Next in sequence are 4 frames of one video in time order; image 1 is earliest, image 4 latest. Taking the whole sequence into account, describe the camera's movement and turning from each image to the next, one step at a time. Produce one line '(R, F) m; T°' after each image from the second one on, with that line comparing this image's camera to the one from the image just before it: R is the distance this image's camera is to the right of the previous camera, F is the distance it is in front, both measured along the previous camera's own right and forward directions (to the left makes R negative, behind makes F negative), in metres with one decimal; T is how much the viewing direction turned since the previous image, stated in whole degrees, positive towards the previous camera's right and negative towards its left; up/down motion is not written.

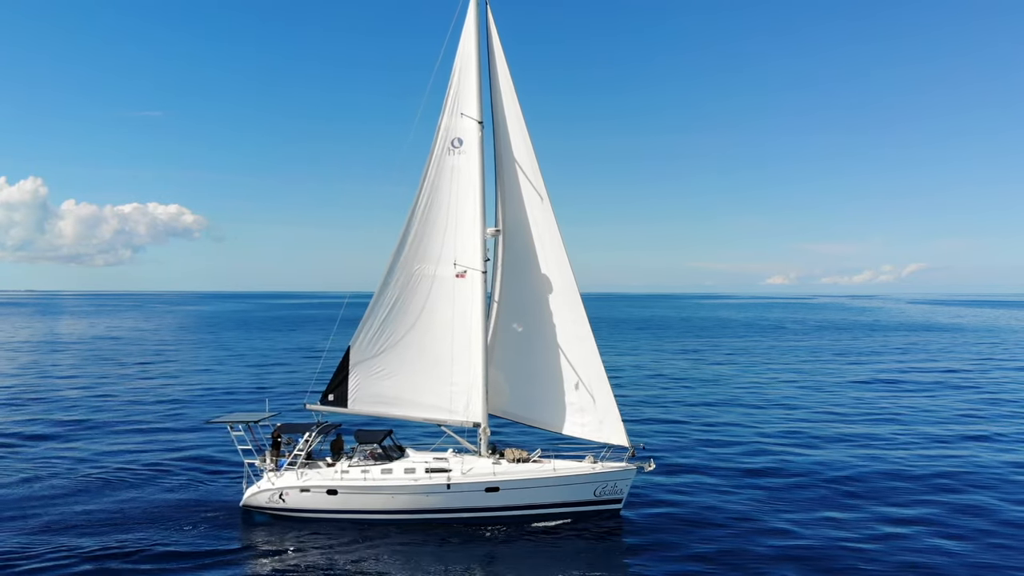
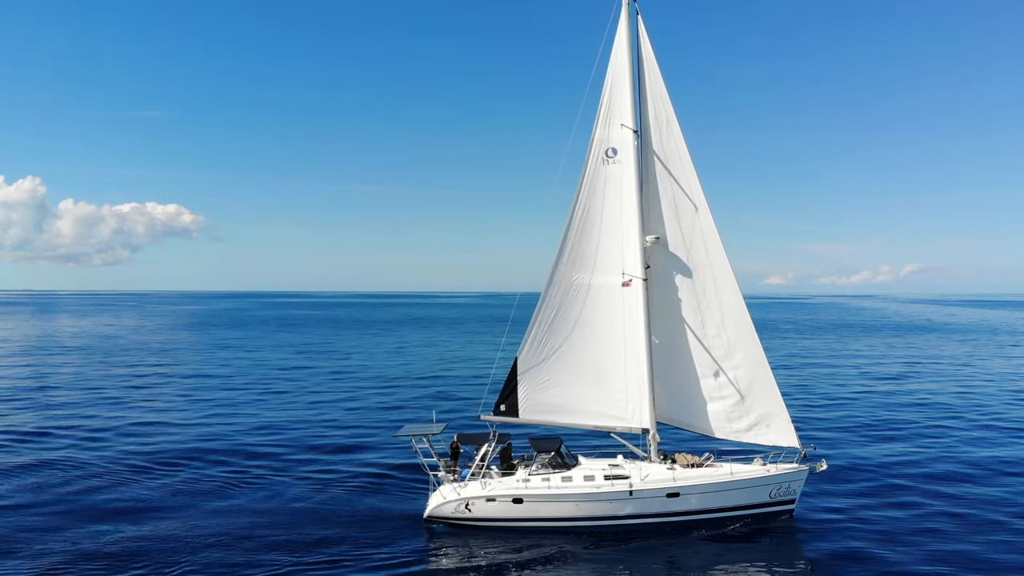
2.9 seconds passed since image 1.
(-6.1, -0.3) m; 0°
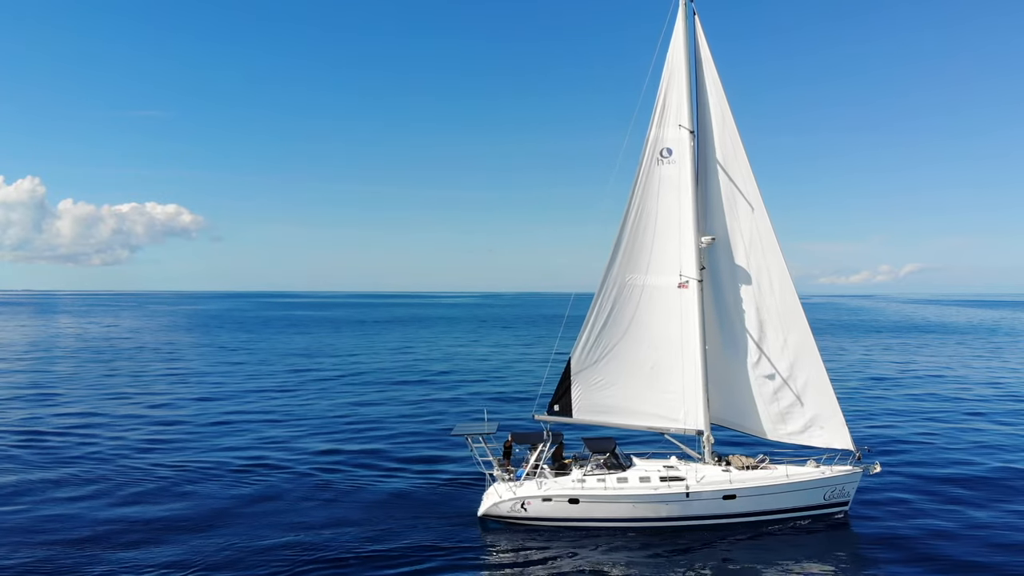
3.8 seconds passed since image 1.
(-1.9, 0.0) m; 0°
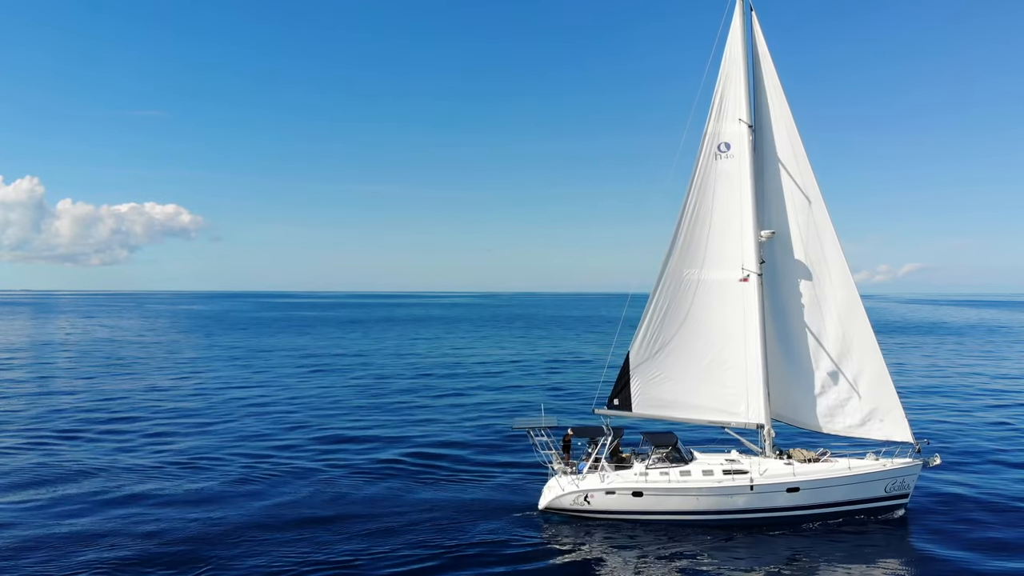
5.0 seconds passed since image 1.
(-2.2, 0.0) m; 0°
